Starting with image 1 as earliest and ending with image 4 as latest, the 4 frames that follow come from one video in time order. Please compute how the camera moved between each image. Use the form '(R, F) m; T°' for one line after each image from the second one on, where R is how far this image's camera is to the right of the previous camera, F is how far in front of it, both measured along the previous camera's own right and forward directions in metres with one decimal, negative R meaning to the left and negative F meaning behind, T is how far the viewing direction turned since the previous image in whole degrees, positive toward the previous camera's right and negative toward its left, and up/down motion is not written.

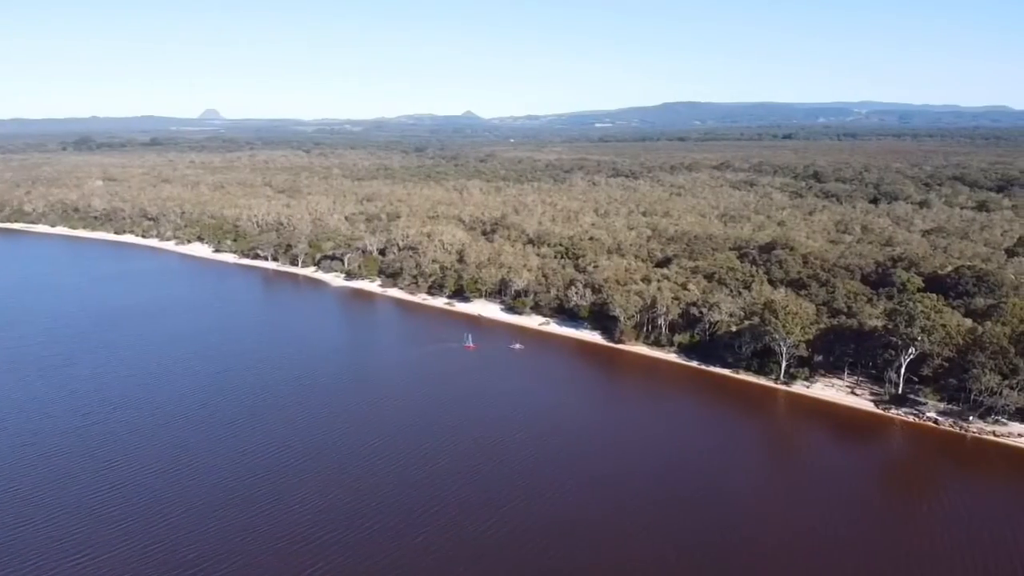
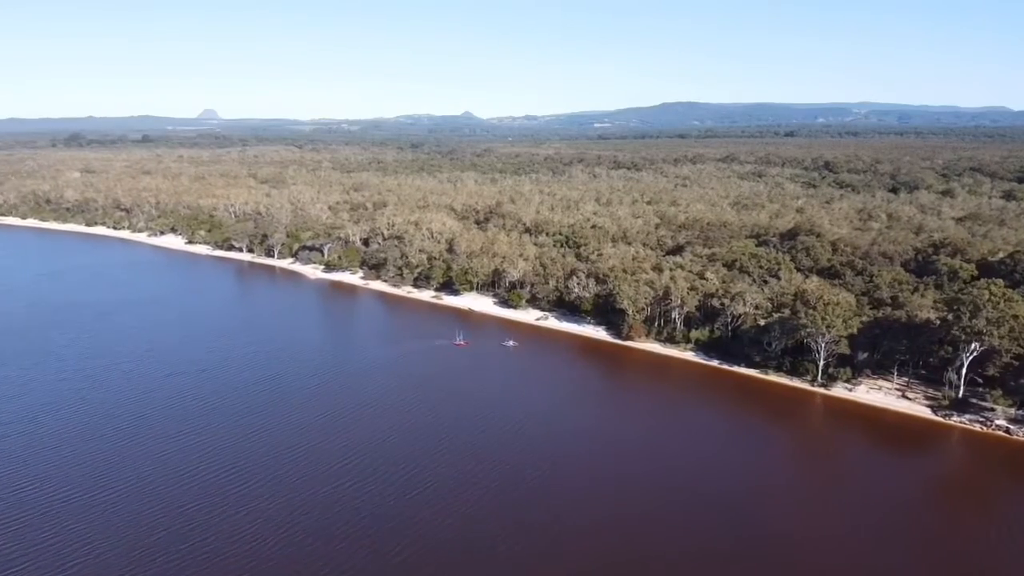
(+0.3, +7.1) m; 0°
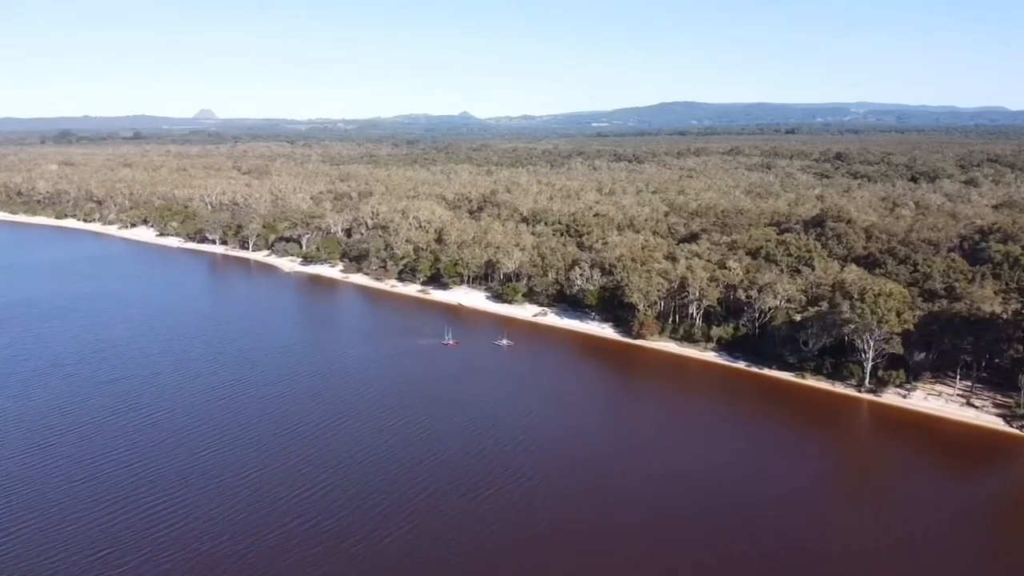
(+0.2, +6.4) m; 0°
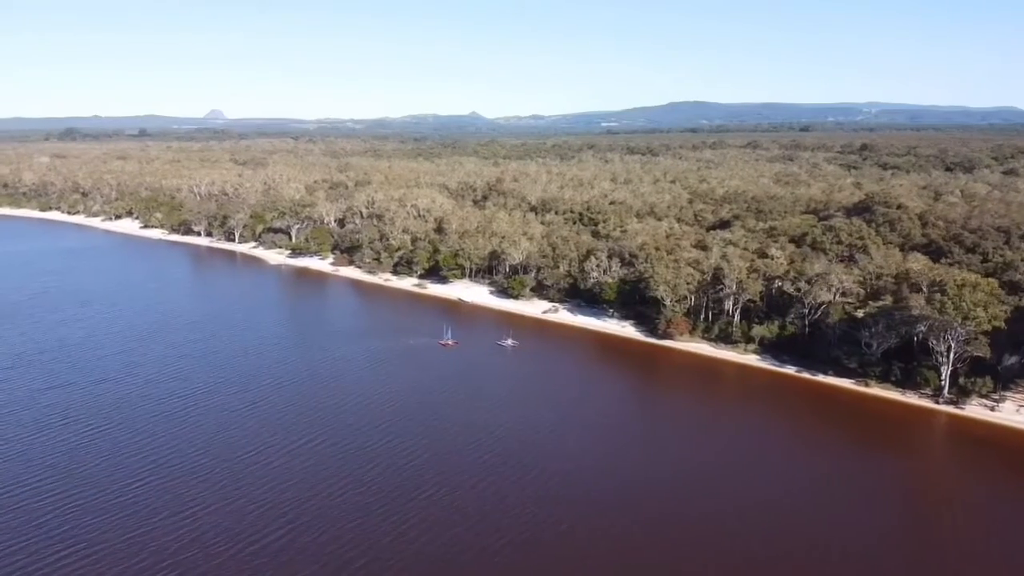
(+0.1, +5.9) m; -1°
